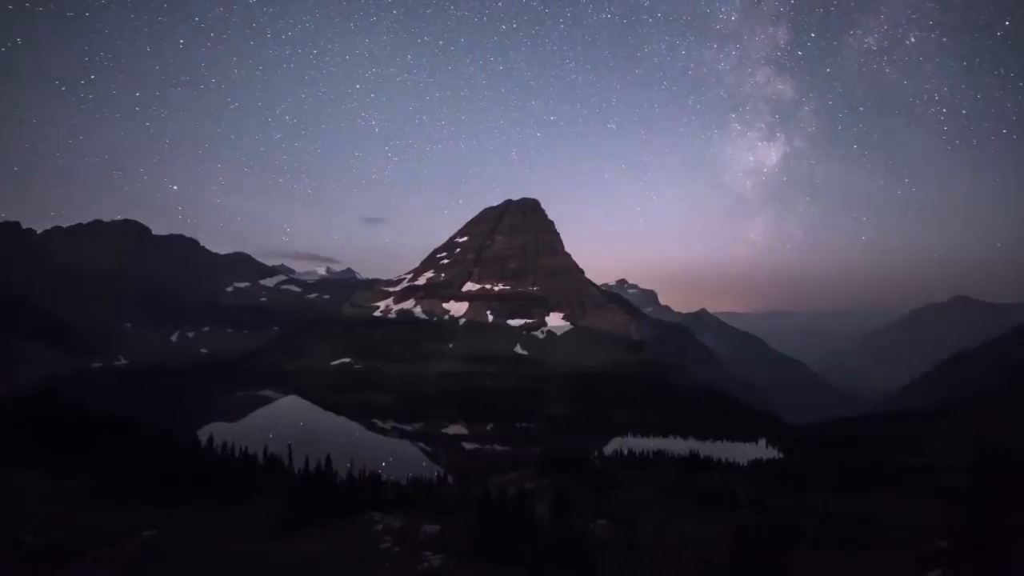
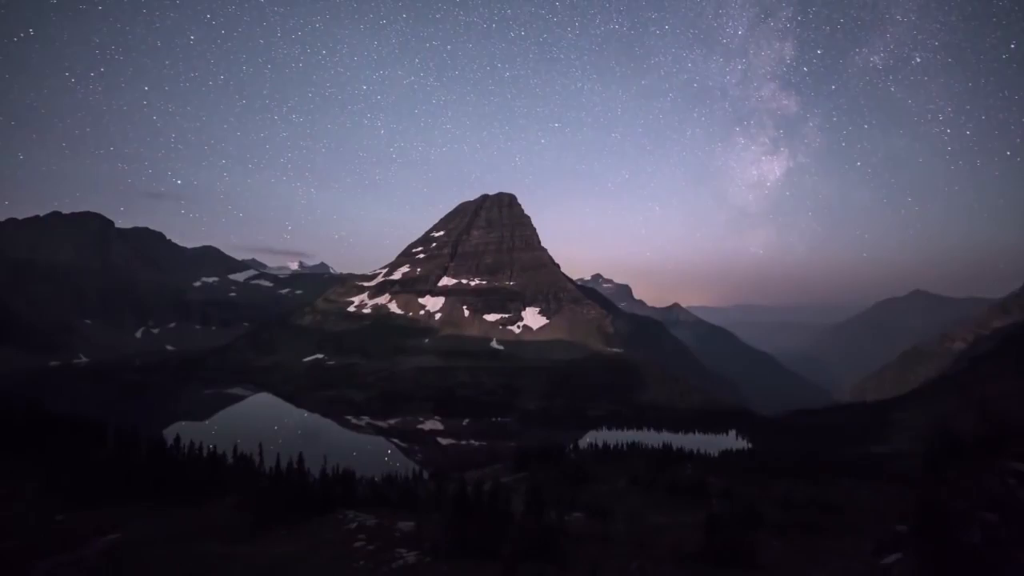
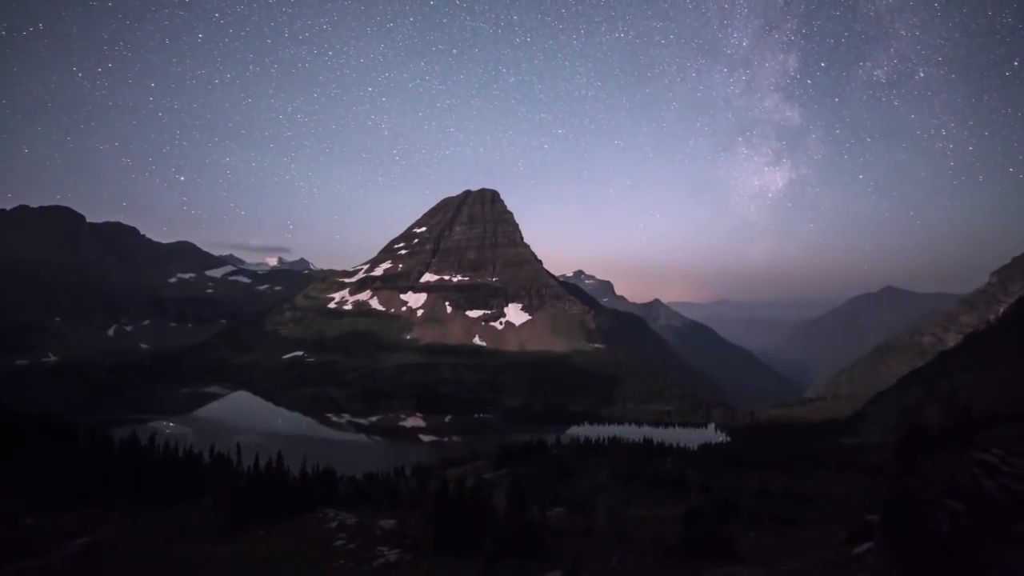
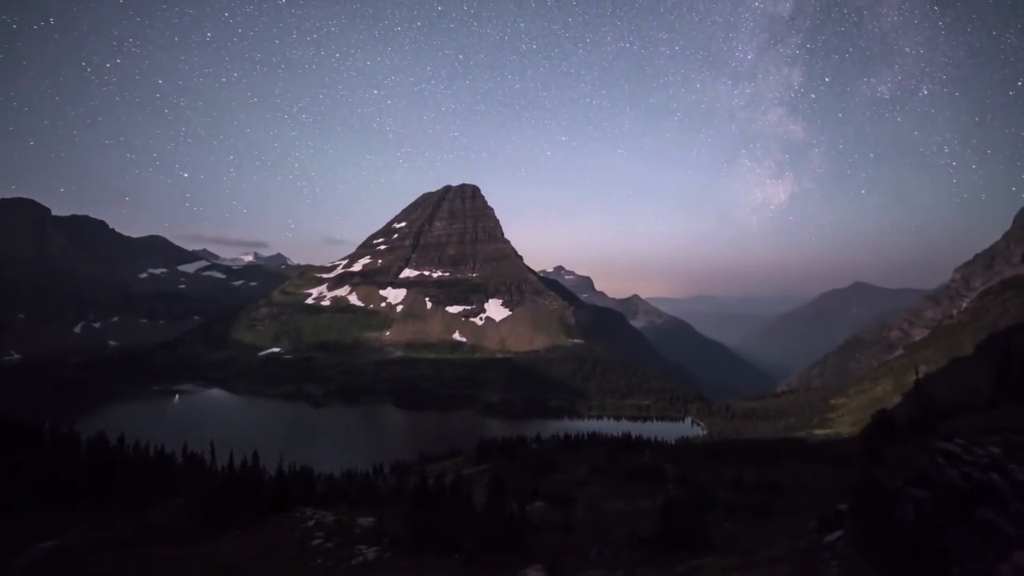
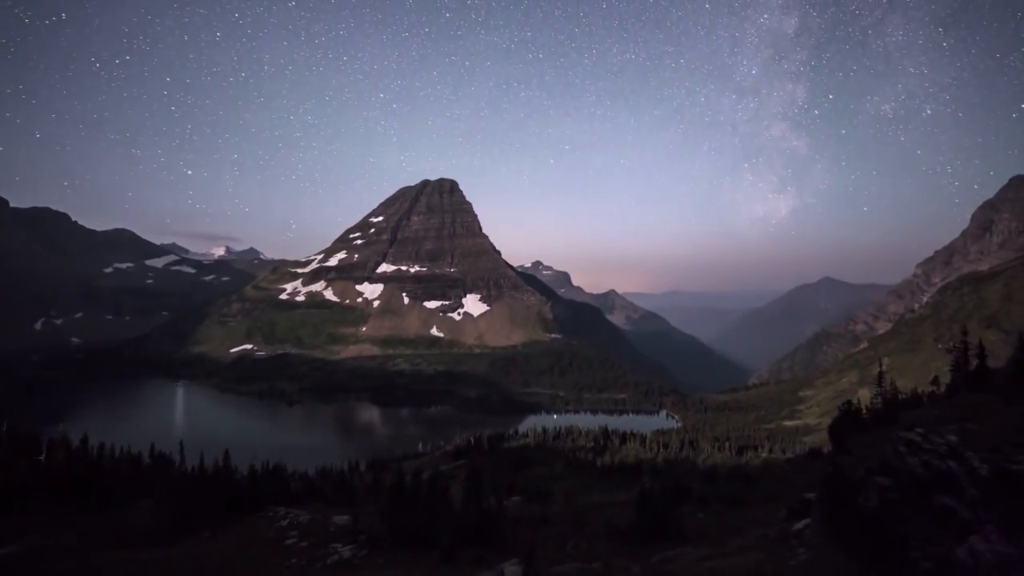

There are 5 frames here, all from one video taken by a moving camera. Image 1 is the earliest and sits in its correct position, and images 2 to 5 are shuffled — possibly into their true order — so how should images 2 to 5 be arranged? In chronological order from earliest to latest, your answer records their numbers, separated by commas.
2, 3, 4, 5
